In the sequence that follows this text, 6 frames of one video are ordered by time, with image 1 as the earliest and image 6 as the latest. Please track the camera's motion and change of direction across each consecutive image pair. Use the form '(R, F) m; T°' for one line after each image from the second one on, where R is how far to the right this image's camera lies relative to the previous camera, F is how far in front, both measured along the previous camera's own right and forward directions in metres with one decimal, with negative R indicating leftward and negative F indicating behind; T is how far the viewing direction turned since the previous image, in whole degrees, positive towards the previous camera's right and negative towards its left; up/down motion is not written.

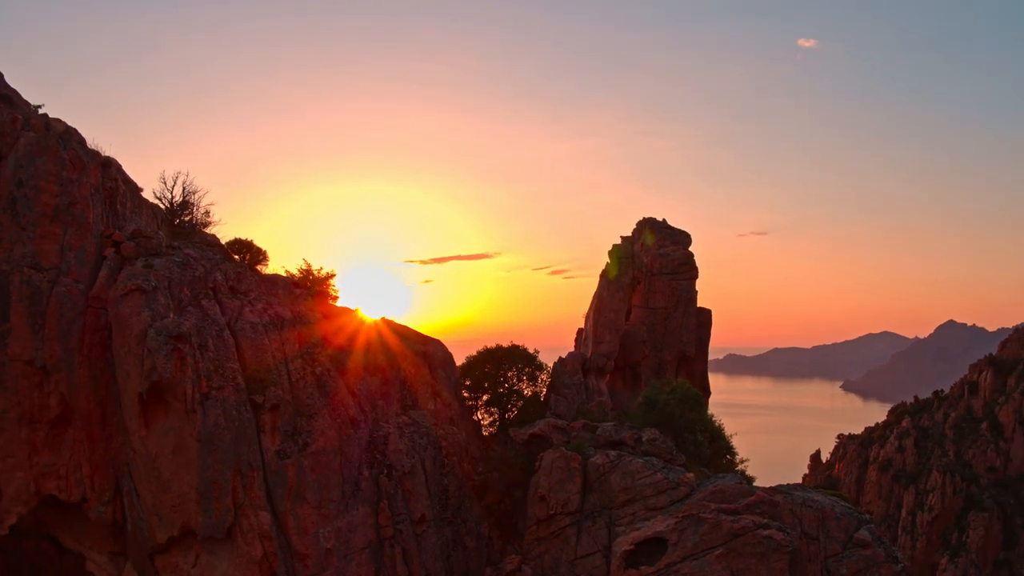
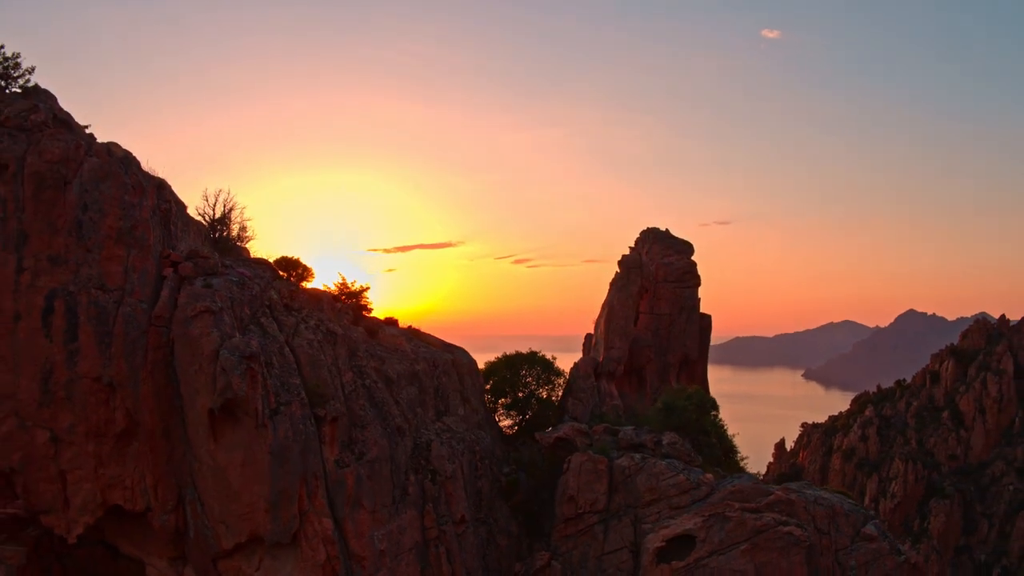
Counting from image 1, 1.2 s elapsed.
(-2.5, -1.9) m; +2°
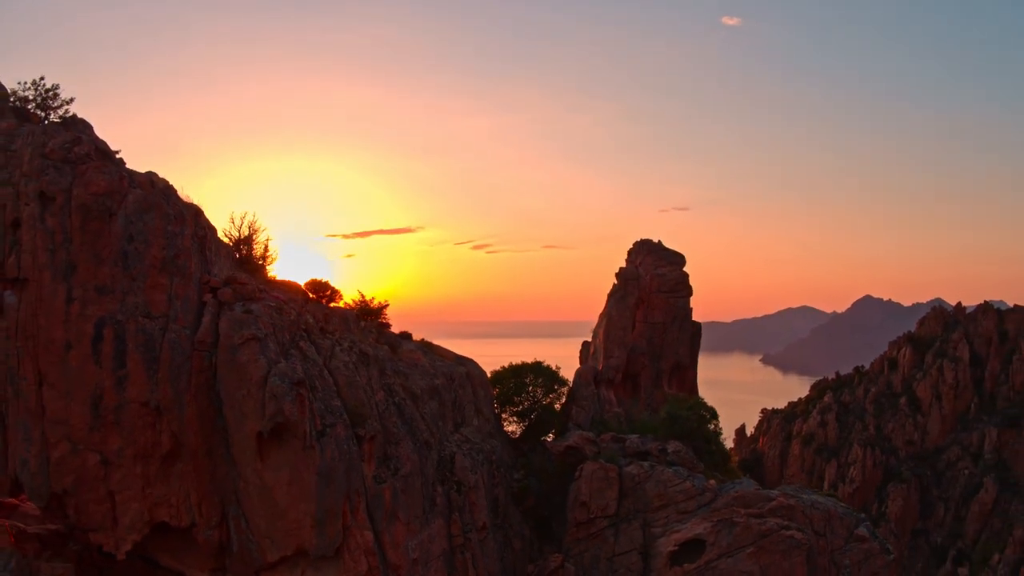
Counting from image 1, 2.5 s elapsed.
(-2.2, -1.9) m; +2°
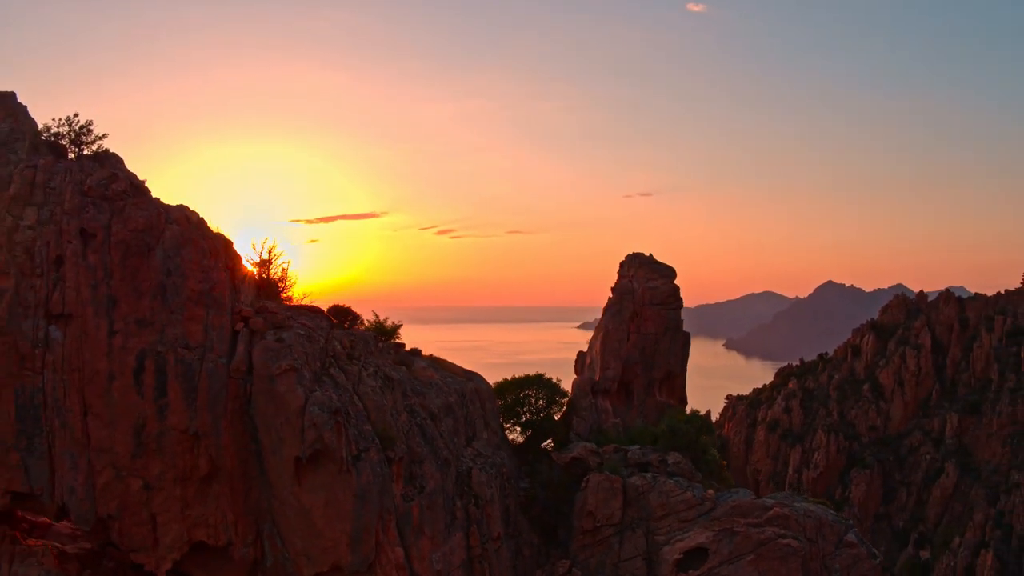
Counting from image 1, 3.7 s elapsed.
(-1.9, -2.0) m; +2°
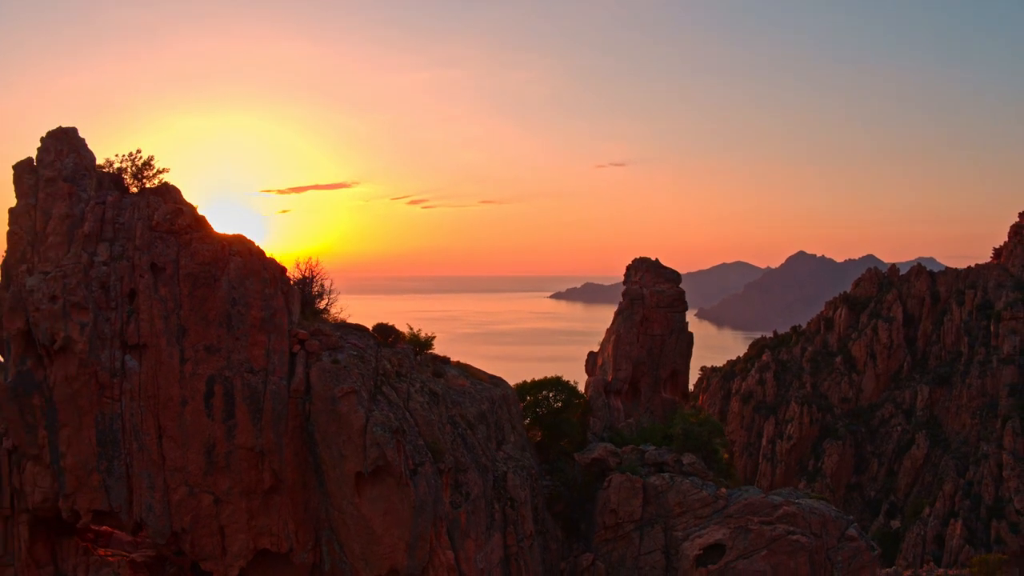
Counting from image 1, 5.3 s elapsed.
(-2.5, -2.8) m; +2°
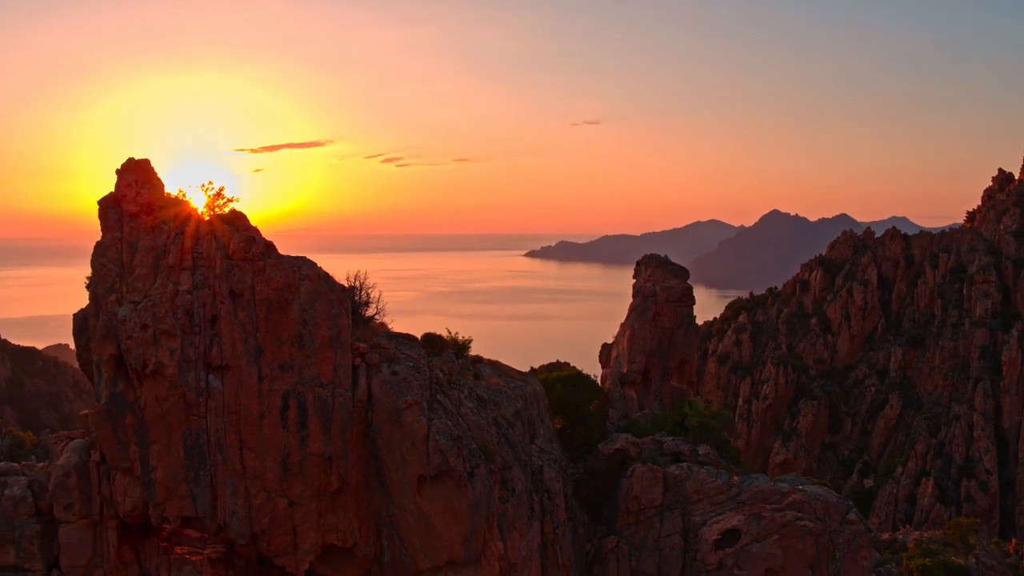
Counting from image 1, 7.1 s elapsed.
(-2.8, -3.6) m; +1°
